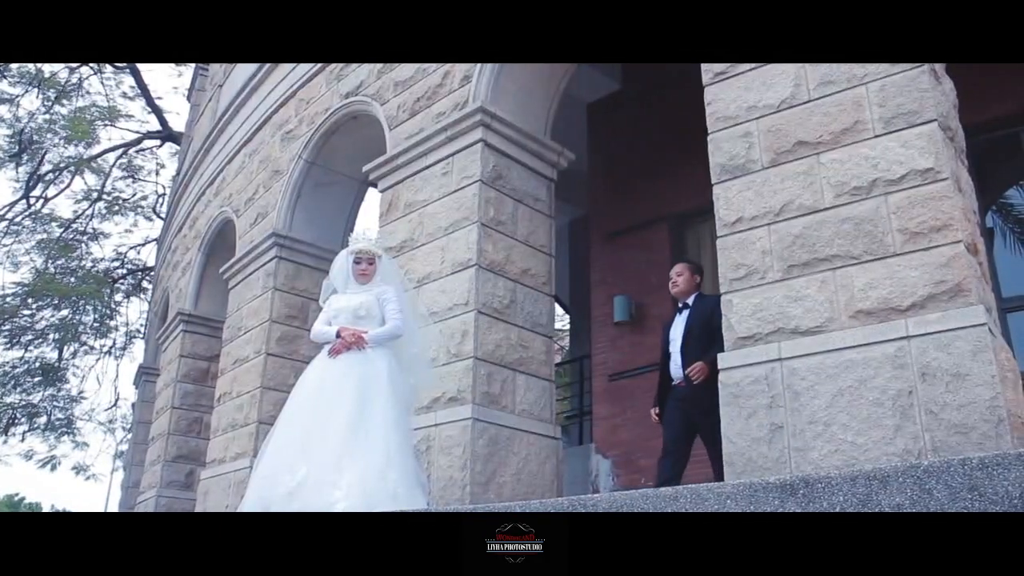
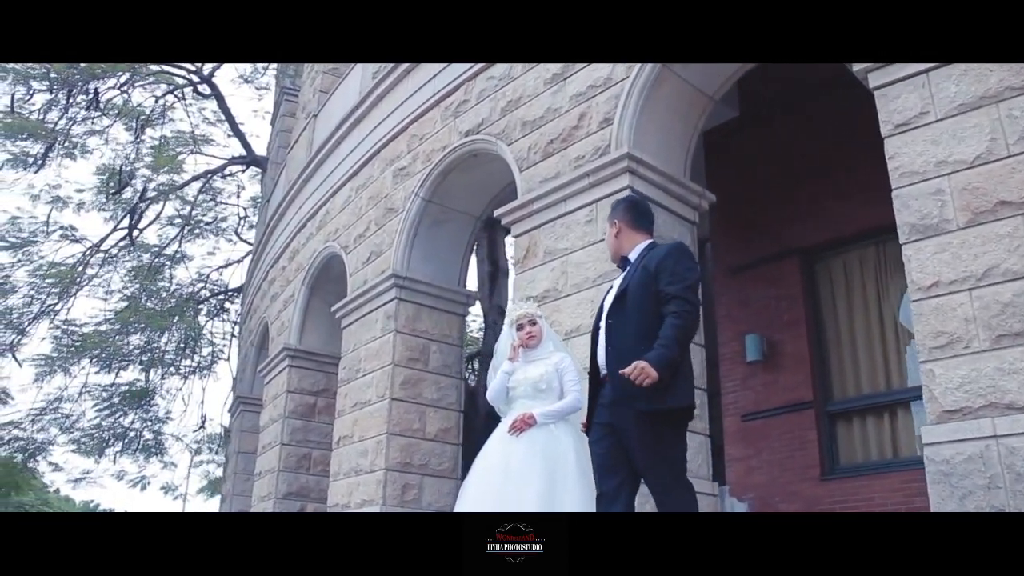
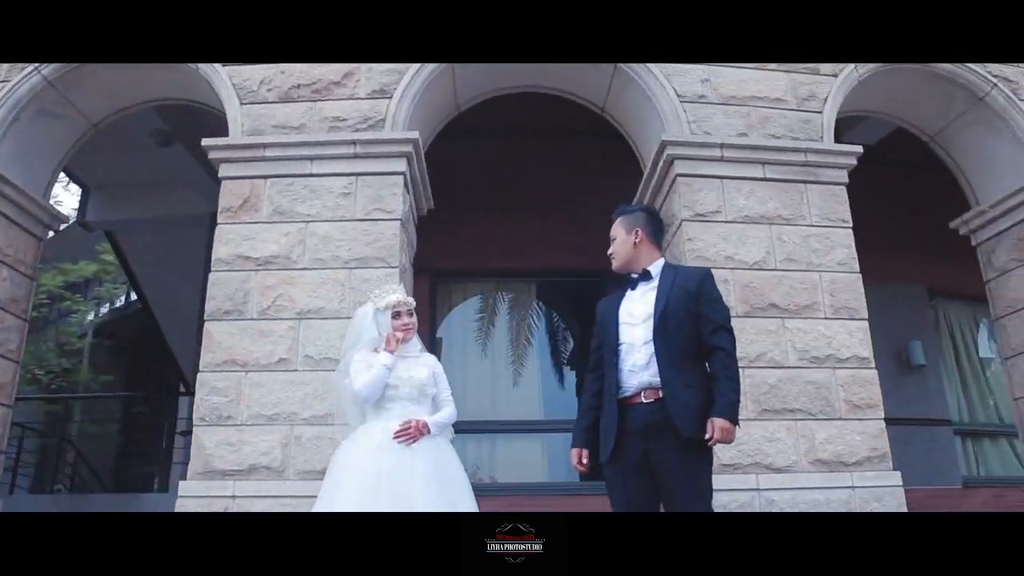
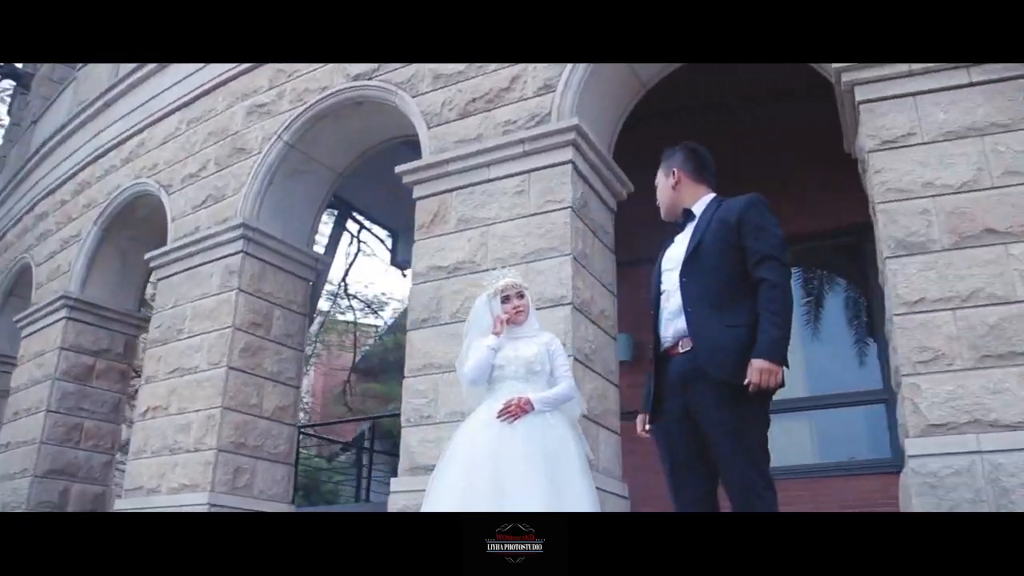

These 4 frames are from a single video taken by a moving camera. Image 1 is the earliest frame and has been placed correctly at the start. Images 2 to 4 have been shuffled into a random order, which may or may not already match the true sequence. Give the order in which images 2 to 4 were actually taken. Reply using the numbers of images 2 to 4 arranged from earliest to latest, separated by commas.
2, 4, 3
